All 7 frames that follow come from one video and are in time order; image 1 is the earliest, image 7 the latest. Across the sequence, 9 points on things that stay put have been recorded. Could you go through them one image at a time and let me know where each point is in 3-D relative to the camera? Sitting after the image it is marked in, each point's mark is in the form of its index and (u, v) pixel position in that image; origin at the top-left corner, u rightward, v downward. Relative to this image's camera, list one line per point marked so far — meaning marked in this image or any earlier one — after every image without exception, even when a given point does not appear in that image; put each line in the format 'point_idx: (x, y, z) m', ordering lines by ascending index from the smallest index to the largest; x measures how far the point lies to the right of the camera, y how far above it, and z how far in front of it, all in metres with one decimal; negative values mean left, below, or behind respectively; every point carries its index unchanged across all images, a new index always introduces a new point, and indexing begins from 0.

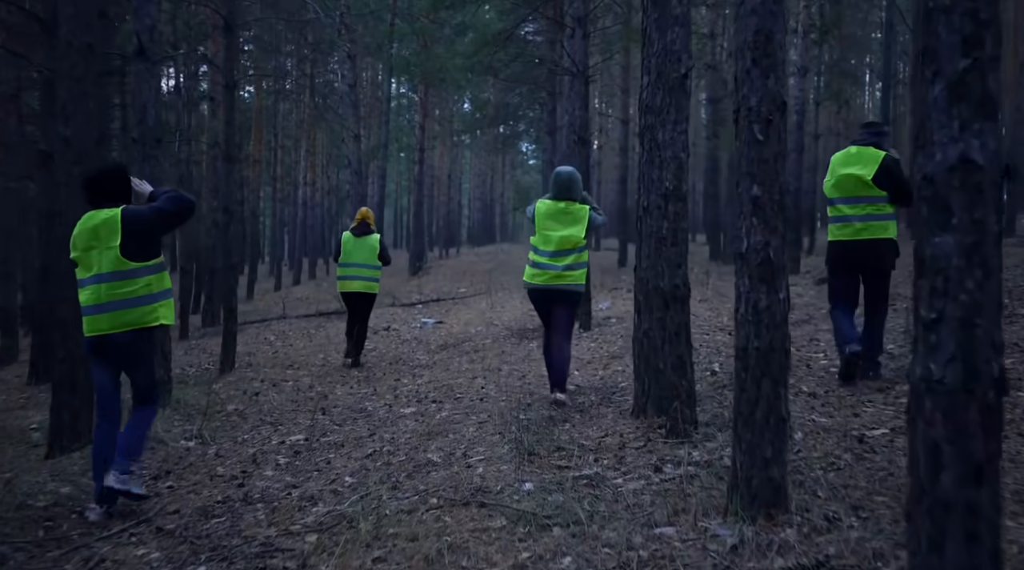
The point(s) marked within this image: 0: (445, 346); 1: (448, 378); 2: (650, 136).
0: (-1.0, -0.9, +13.4) m
1: (-0.7, -1.0, +10.3) m
2: (+1.0, +1.0, +6.6) m
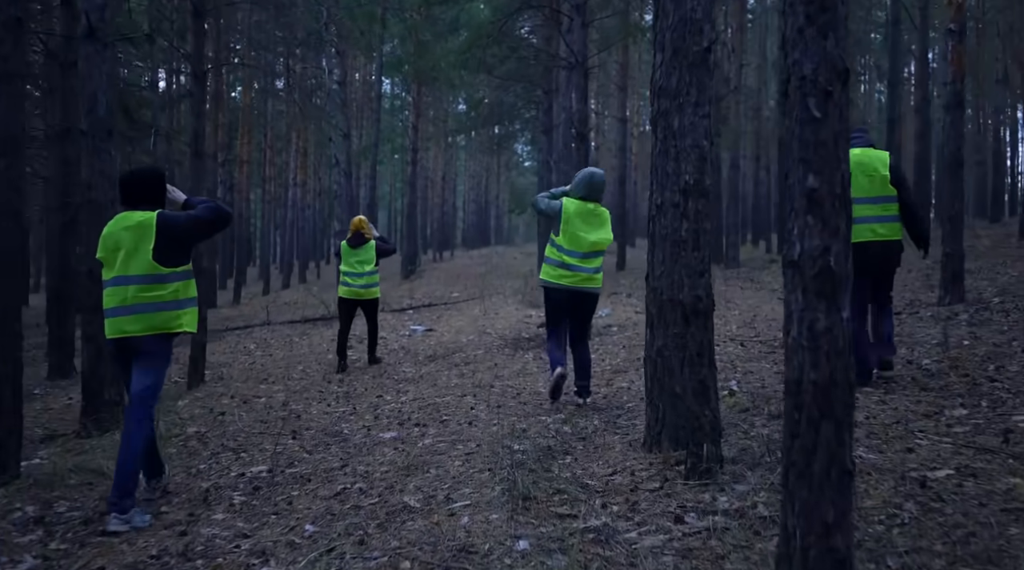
0: (-1.0, -1.0, +12.4) m
1: (-0.8, -1.1, +9.3) m
2: (+0.9, +1.0, +5.6) m
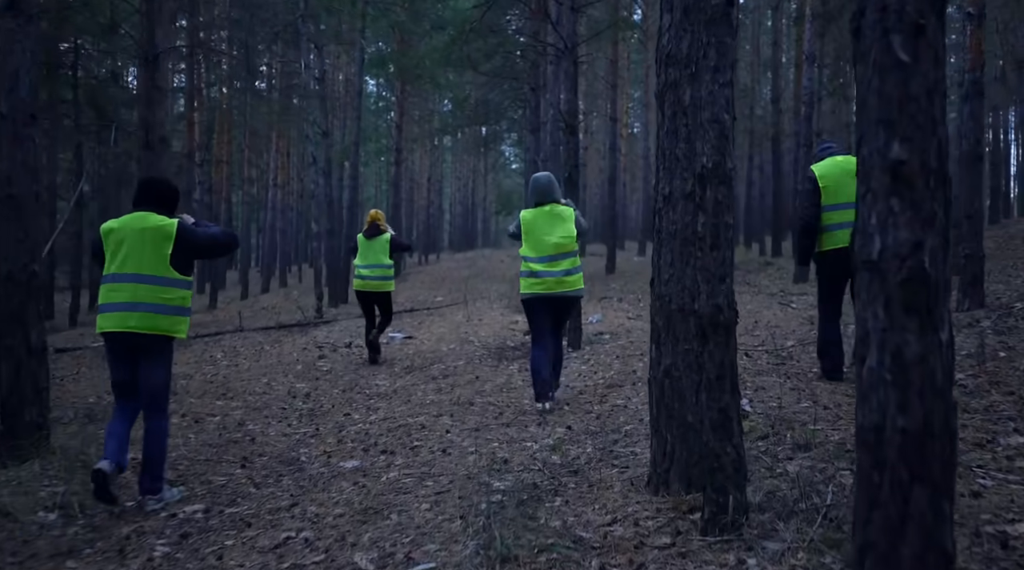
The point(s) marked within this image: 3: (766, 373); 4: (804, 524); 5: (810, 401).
0: (-1.2, -1.0, +11.4) m
1: (-1.0, -1.2, +8.3) m
2: (+0.8, +0.9, +4.6) m
3: (+2.3, -0.8, +8.5) m
4: (+1.3, -1.1, +4.1) m
5: (+2.2, -0.9, +6.9) m
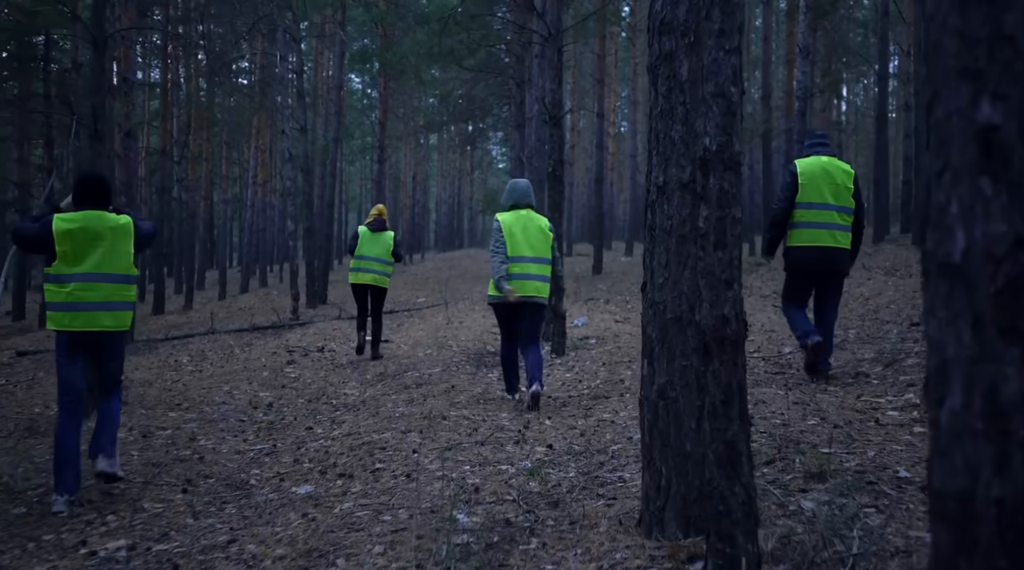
0: (-1.5, -1.0, +10.7) m
1: (-1.2, -1.2, +7.6) m
2: (+0.7, +0.9, +3.9) m
3: (+2.1, -0.8, +7.8) m
4: (+1.2, -1.1, +3.4) m
5: (+2.0, -0.9, +6.2) m
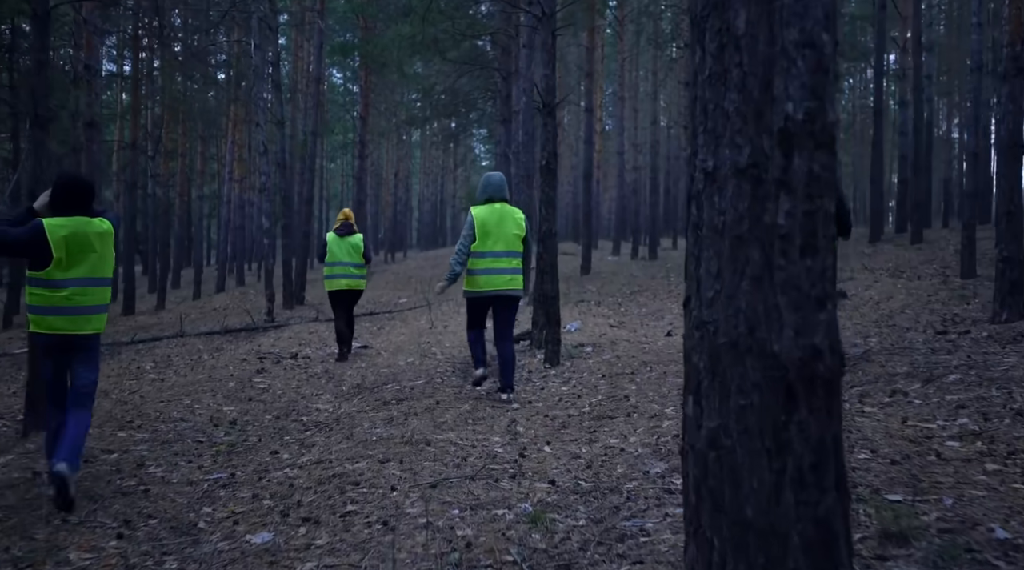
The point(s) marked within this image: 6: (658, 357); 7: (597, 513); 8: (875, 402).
0: (-1.6, -1.1, +9.7) m
1: (-1.2, -1.2, +6.6) m
2: (+0.7, +0.9, +3.0) m
3: (+2.1, -0.9, +6.9) m
4: (+1.2, -1.1, +2.5) m
5: (+2.0, -0.9, +5.3) m
6: (+1.6, -0.8, +10.0) m
7: (+0.4, -1.2, +4.7) m
8: (+2.6, -0.8, +6.7) m
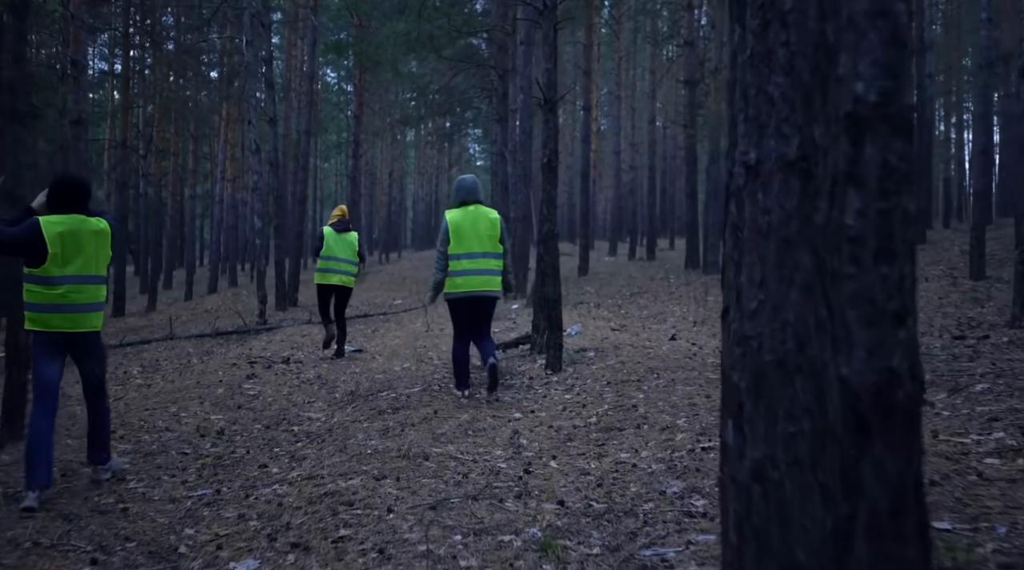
0: (-1.6, -1.1, +9.3) m
1: (-1.2, -1.2, +6.2) m
2: (+0.7, +0.8, +2.6) m
3: (+2.1, -0.9, +6.5) m
4: (+1.2, -1.2, +2.1) m
5: (+2.1, -1.0, +4.9) m
6: (+1.6, -0.8, +9.6) m
7: (+0.5, -1.2, +4.3) m
8: (+2.7, -0.9, +6.4) m
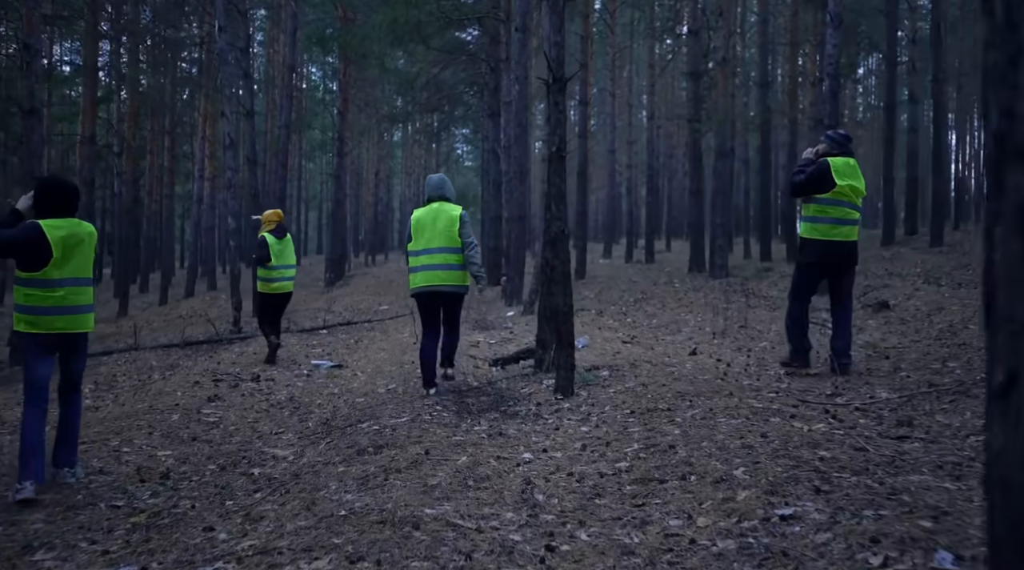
0: (-1.5, -1.2, +7.8) m
1: (-1.1, -1.3, +4.8) m
2: (+0.9, +0.8, +1.2) m
3: (+2.2, -1.0, +5.1) m
4: (+1.4, -1.2, +0.7) m
5: (+2.1, -1.0, +3.5) m
6: (+1.6, -0.9, +8.3) m
7: (+0.6, -1.3, +2.9) m
8: (+2.7, -1.0, +5.0) m
